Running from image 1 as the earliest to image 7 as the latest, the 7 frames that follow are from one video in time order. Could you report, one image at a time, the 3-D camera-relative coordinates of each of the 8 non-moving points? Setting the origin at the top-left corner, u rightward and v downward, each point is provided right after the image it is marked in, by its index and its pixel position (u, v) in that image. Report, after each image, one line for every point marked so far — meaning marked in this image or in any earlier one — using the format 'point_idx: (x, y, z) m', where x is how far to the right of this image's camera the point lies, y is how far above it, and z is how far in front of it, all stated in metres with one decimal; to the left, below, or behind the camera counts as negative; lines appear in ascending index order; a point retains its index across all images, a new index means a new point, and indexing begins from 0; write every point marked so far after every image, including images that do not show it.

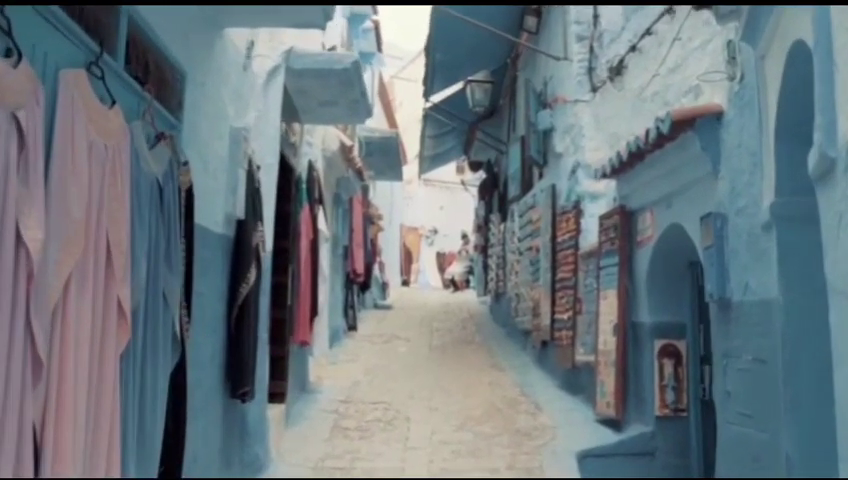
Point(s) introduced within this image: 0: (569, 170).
0: (+1.9, +0.9, +7.3) m
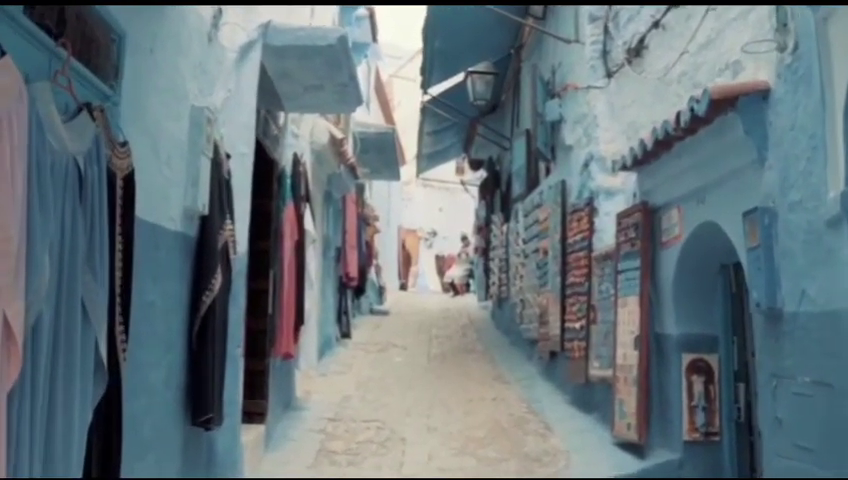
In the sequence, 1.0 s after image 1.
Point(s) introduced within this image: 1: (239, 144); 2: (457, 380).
0: (+1.8, +0.9, +6.6) m
1: (-1.5, +0.8, +4.5) m
2: (+0.5, -1.9, +7.8) m
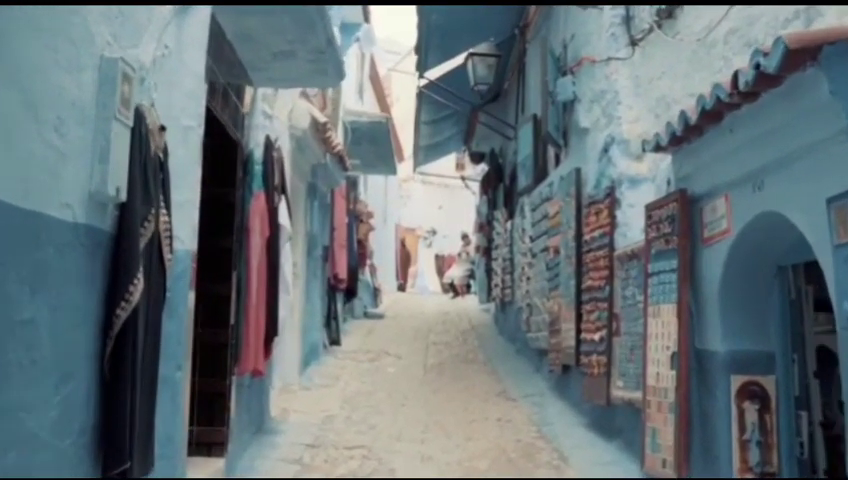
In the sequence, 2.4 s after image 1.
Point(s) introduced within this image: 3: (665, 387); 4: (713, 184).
0: (+1.8, +0.9, +5.7) m
1: (-1.5, +0.8, +3.6) m
2: (+0.4, -1.9, +6.9) m
3: (+1.8, -1.1, +4.3) m
4: (+2.1, +0.4, +4.1) m
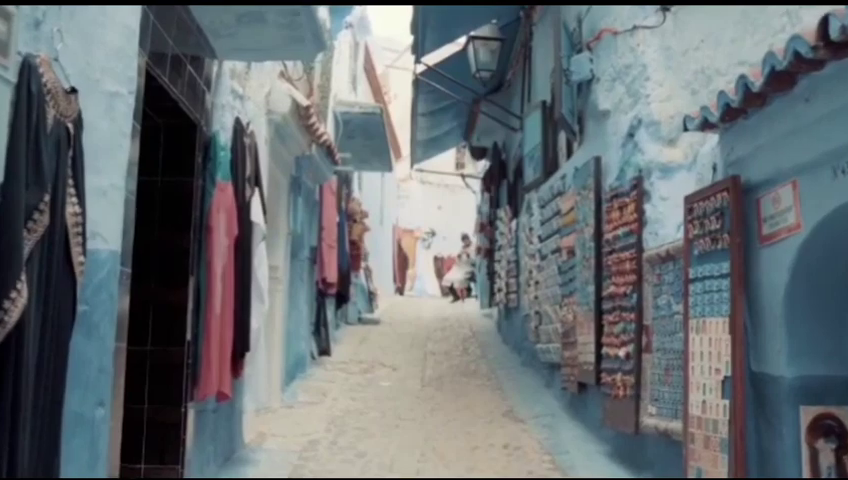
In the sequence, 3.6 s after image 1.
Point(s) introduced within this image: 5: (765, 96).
0: (+1.7, +0.9, +4.9) m
1: (-1.6, +0.8, +2.8) m
2: (+0.3, -1.9, +6.1) m
3: (+1.8, -1.1, +3.5) m
4: (+2.0, +0.4, +3.3) m
5: (+1.9, +0.8, +3.1) m
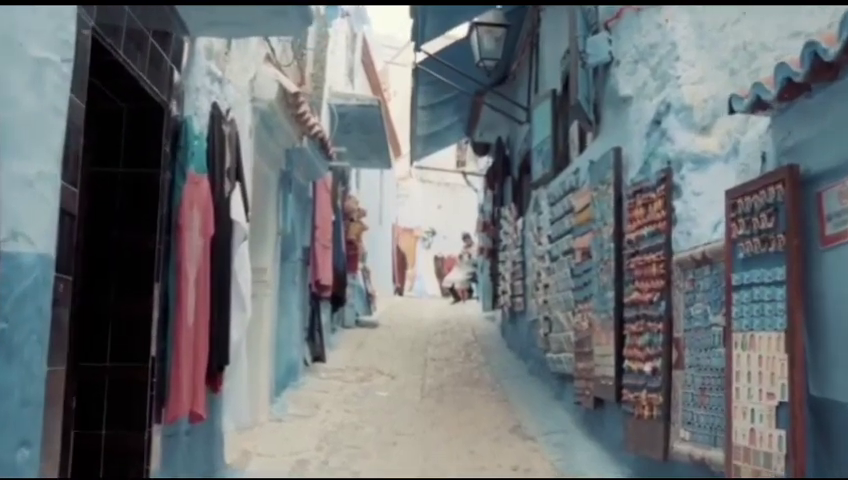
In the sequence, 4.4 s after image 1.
0: (+1.7, +0.9, +4.4) m
1: (-1.6, +0.8, +2.3) m
2: (+0.4, -1.9, +5.6) m
3: (+1.8, -1.1, +3.0) m
4: (+2.0, +0.4, +2.8) m
5: (+1.9, +0.8, +2.6) m
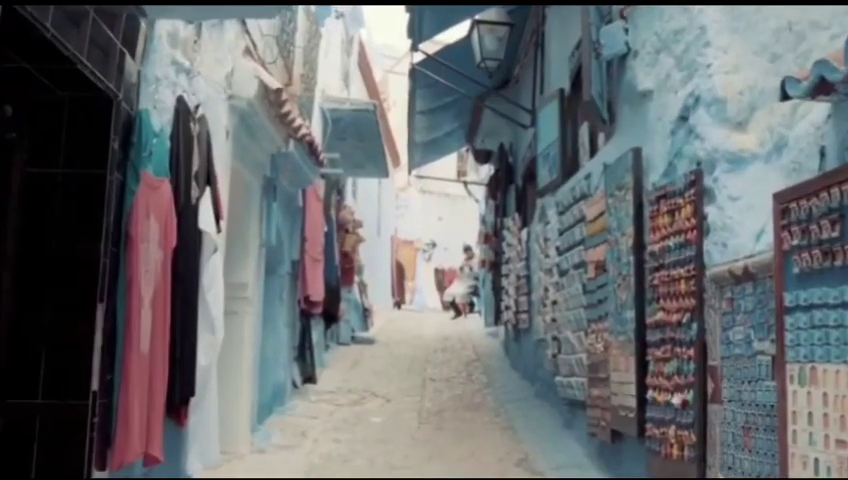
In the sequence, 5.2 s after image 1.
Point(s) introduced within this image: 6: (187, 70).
0: (+1.7, +0.8, +3.9) m
1: (-1.6, +0.8, +1.7) m
2: (+0.3, -2.0, +5.0) m
3: (+1.7, -1.2, +2.4) m
4: (+2.0, +0.4, +2.3) m
5: (+1.8, +0.7, +2.1) m
6: (-1.6, +1.2, +3.9) m
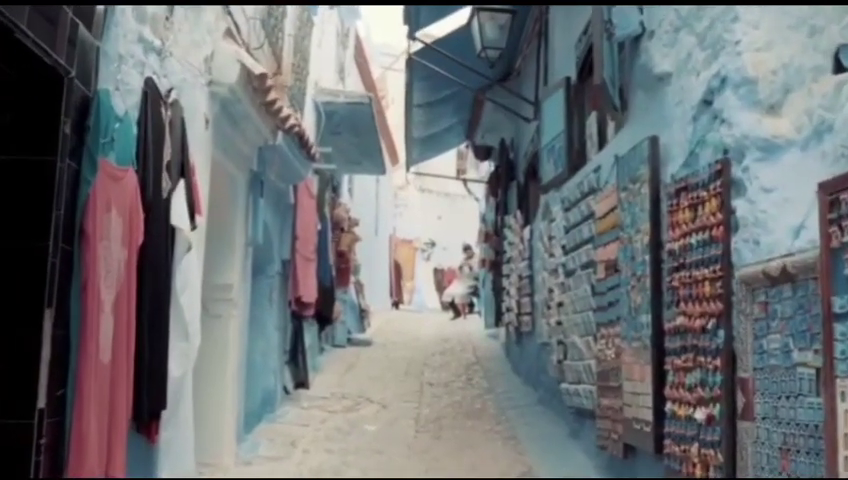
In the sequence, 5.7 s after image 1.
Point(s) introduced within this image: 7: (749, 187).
0: (+1.7, +0.9, +3.5) m
1: (-1.6, +0.8, +1.4) m
2: (+0.3, -2.0, +4.6) m
3: (+1.7, -1.1, +2.0) m
4: (+2.0, +0.4, +1.9) m
5: (+1.8, +0.7, +1.7) m
6: (-1.7, +1.2, +3.5) m
7: (+1.7, +0.3, +3.0) m
